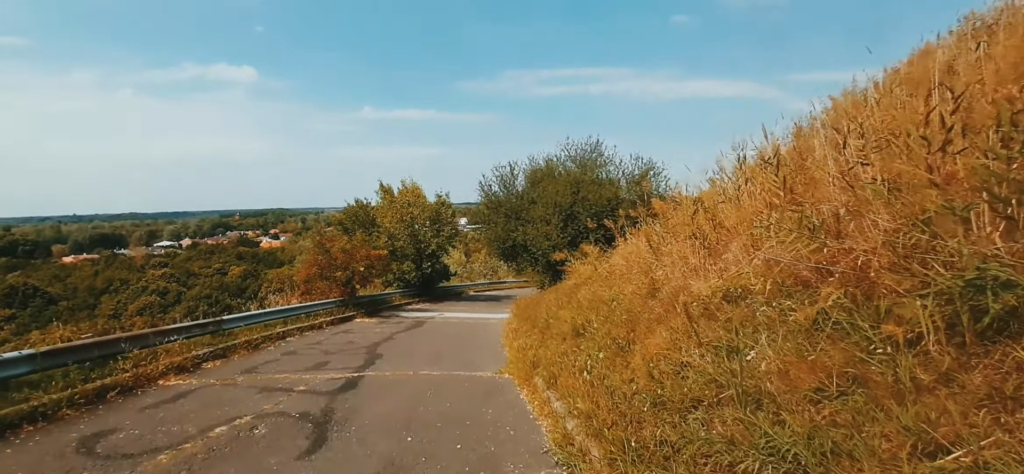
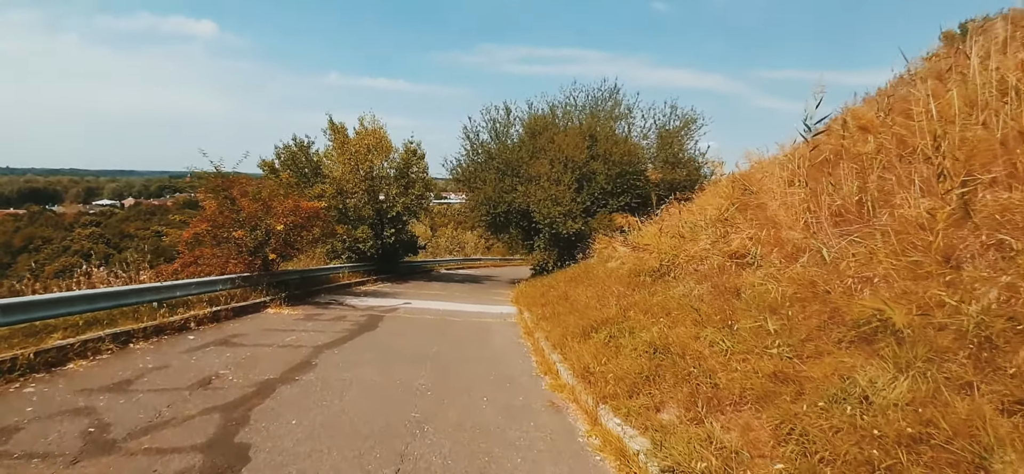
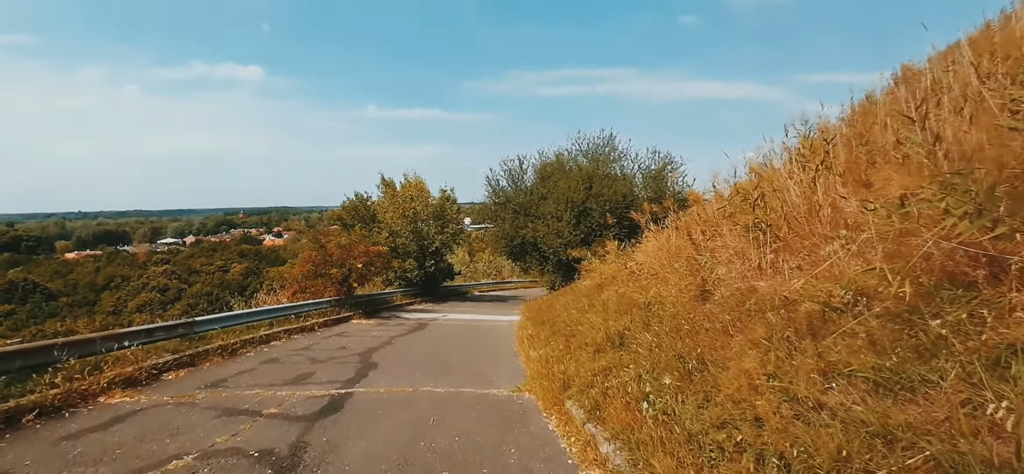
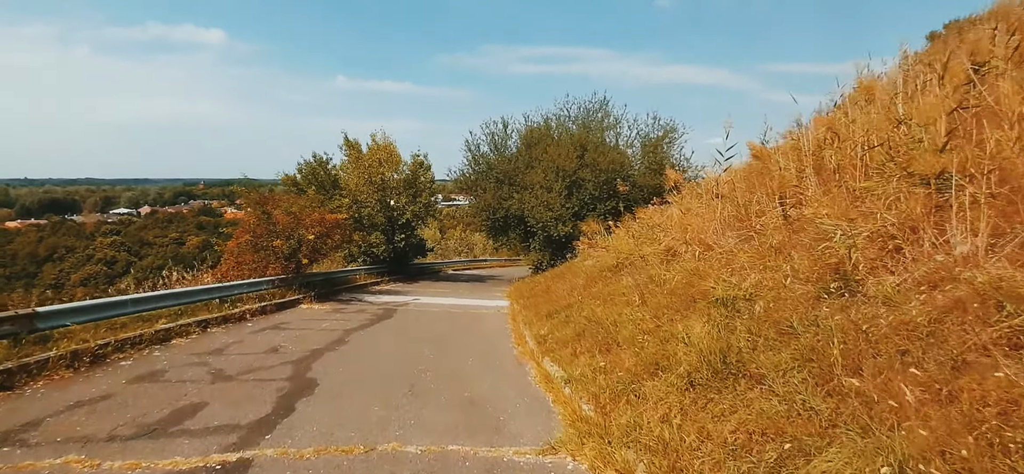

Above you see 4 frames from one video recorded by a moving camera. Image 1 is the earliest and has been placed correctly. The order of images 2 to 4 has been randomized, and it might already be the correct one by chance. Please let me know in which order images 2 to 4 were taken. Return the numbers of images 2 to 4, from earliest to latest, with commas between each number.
3, 4, 2
